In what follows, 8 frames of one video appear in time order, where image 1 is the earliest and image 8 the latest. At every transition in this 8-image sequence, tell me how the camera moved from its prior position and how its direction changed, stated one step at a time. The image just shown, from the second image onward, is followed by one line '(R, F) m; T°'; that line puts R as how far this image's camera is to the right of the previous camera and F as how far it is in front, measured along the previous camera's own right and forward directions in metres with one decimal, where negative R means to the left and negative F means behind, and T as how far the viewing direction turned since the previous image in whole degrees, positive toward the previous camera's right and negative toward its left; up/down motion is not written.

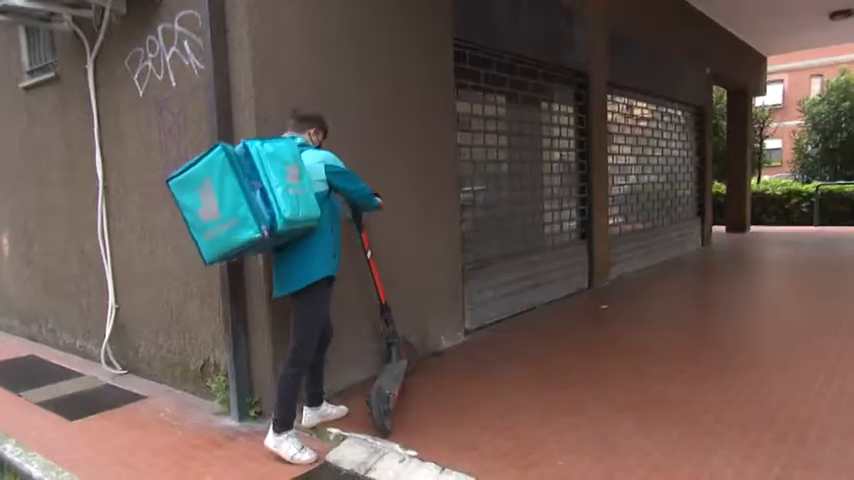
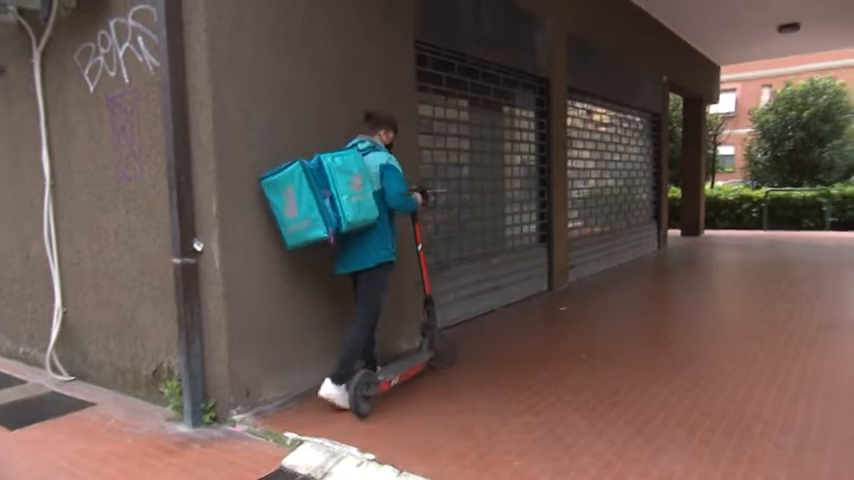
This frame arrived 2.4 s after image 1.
(0.0, 0.0) m; +4°
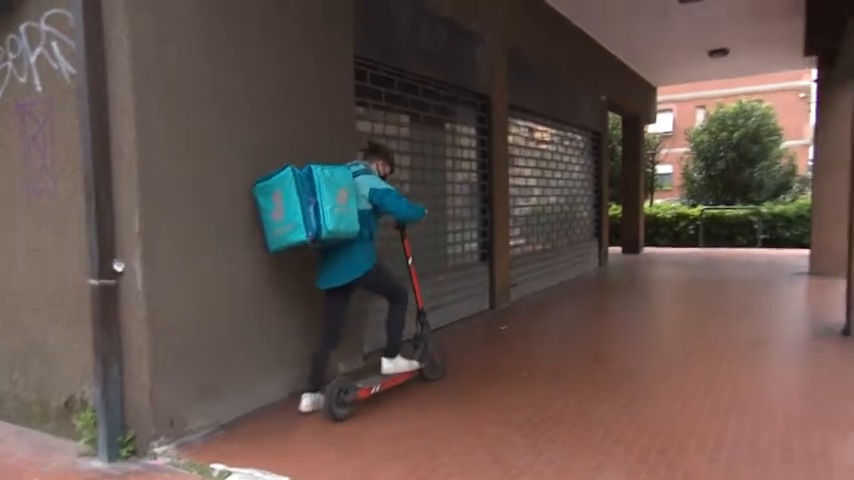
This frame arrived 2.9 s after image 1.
(0.0, +0.2) m; +5°
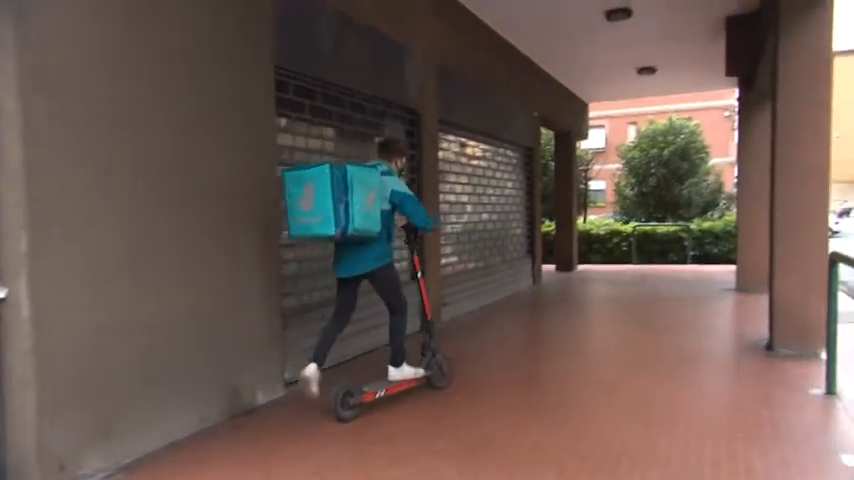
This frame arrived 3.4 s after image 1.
(+0.2, +0.2) m; +5°
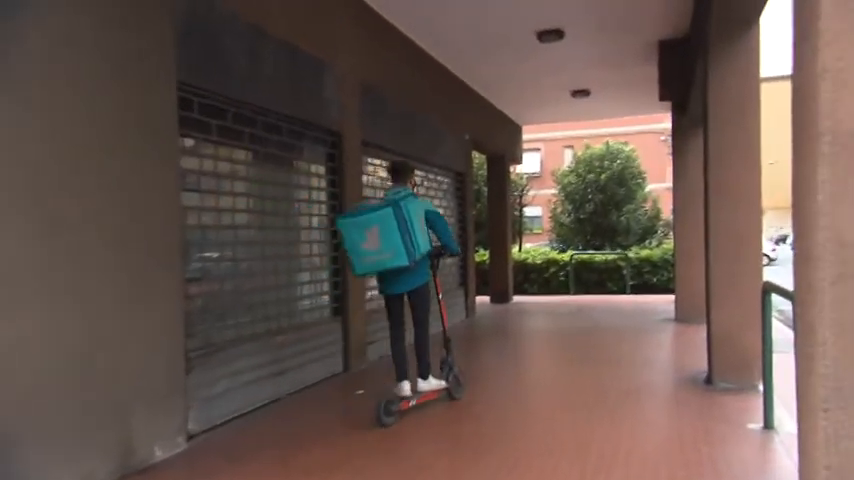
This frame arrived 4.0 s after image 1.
(+0.2, +0.4) m; +4°
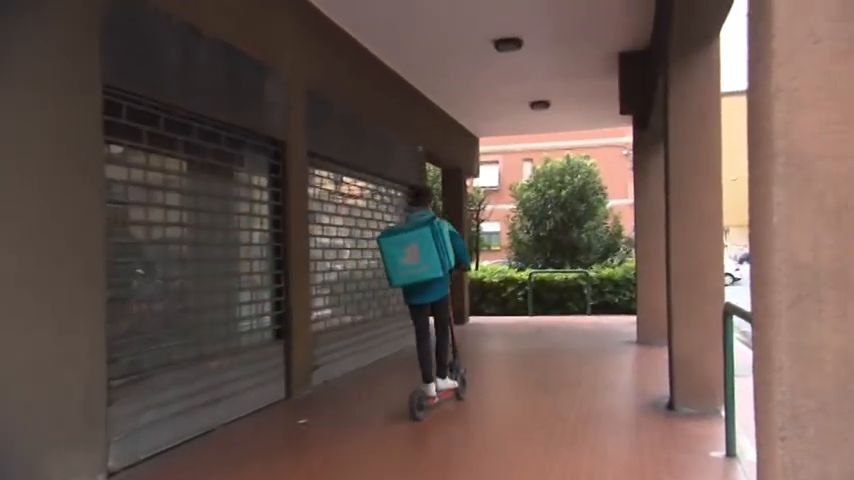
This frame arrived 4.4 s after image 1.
(+0.1, +0.3) m; +3°
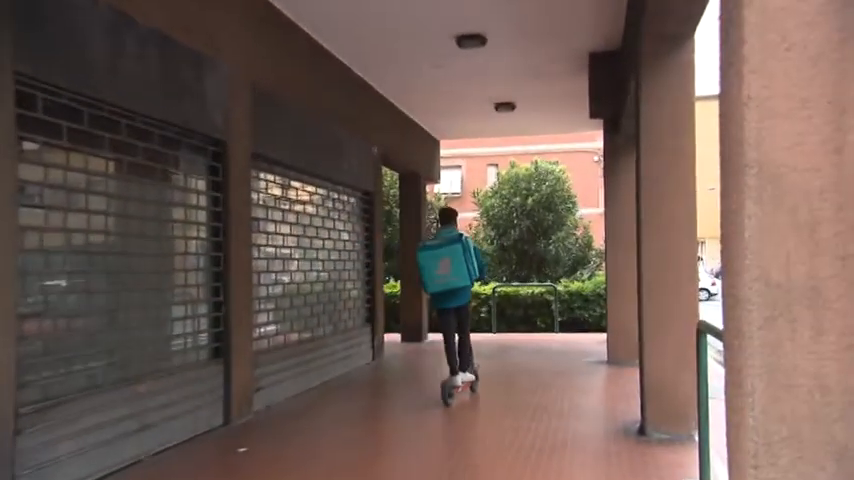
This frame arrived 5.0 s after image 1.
(+0.1, +0.4) m; +2°
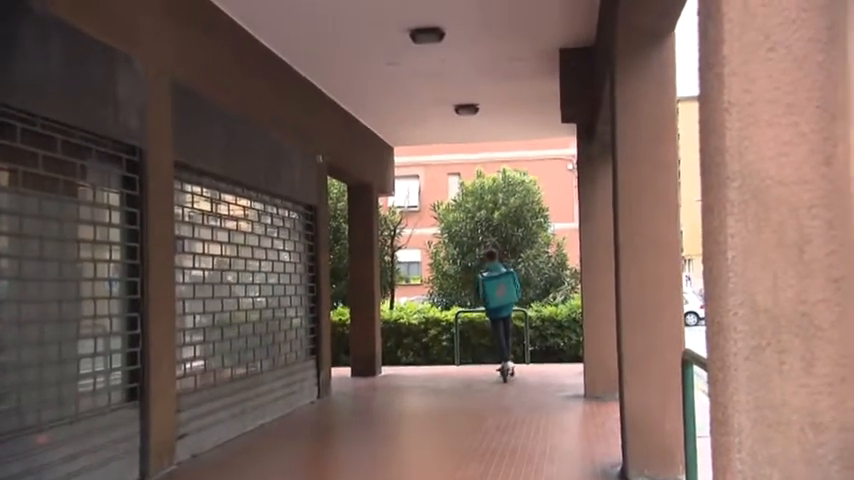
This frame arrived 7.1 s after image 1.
(+0.2, +0.5) m; +2°
